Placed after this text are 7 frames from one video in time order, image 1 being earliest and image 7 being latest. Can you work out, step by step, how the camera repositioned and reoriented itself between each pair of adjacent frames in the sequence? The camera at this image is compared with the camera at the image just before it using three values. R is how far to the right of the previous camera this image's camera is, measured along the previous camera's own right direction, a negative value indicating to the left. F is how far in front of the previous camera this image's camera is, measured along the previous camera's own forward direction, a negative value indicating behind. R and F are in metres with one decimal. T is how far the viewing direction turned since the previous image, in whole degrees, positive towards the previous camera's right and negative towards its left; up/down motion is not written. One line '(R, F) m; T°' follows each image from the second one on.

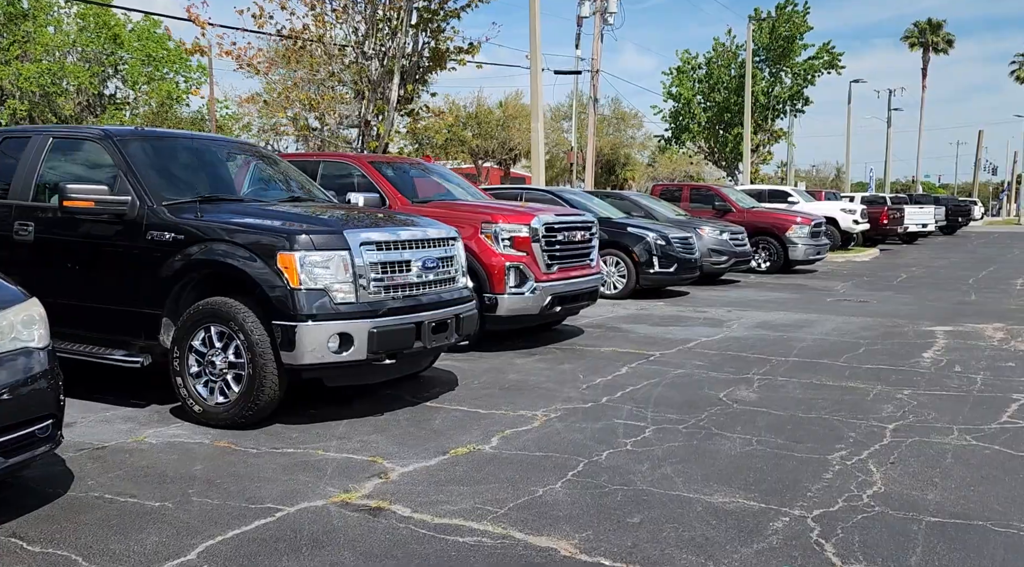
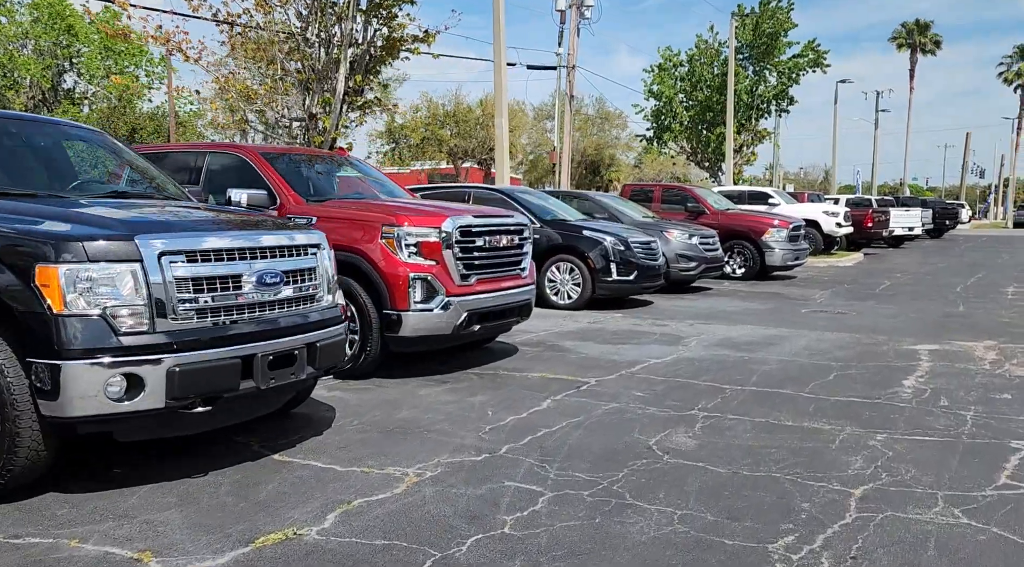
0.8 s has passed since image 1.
(+0.6, +1.2) m; +1°
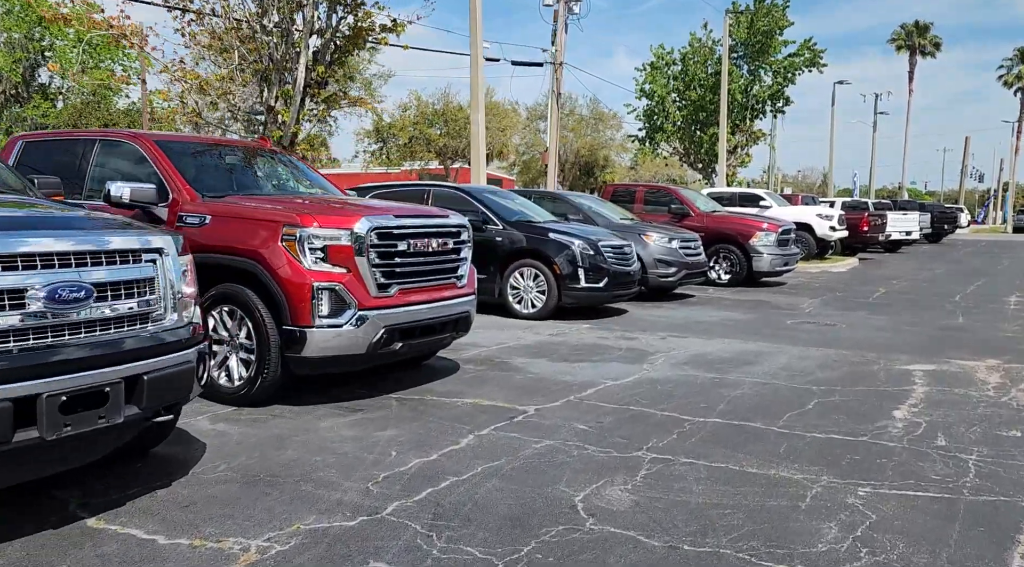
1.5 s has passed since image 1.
(+0.5, +1.0) m; 0°
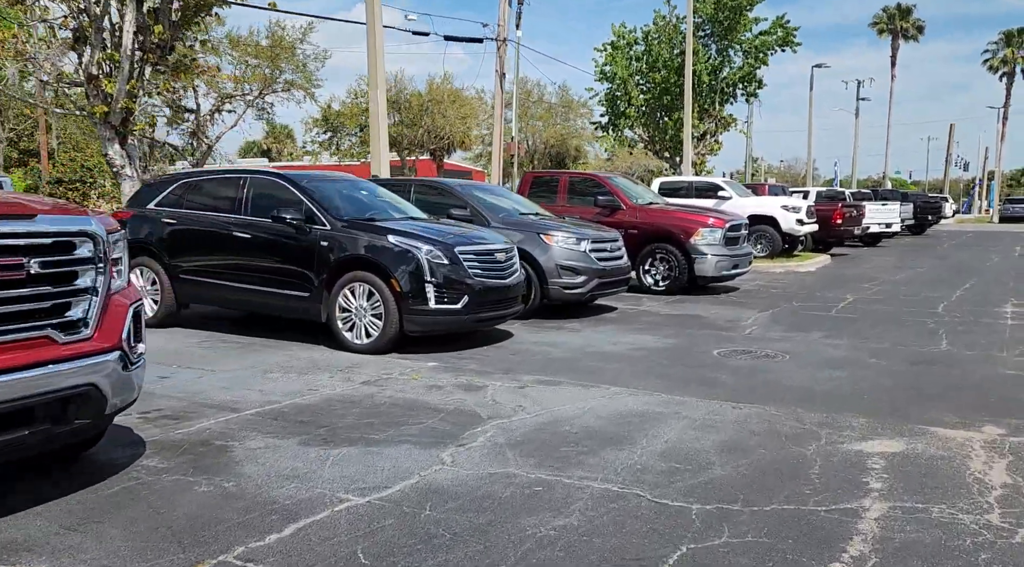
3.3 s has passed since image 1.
(+1.5, +2.9) m; +1°
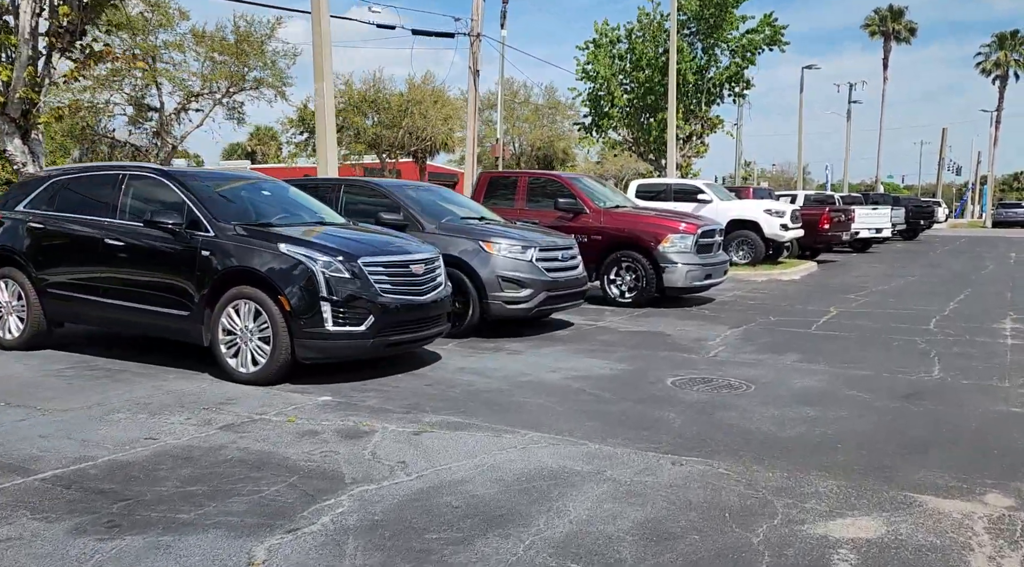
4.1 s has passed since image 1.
(+0.6, +1.3) m; 0°
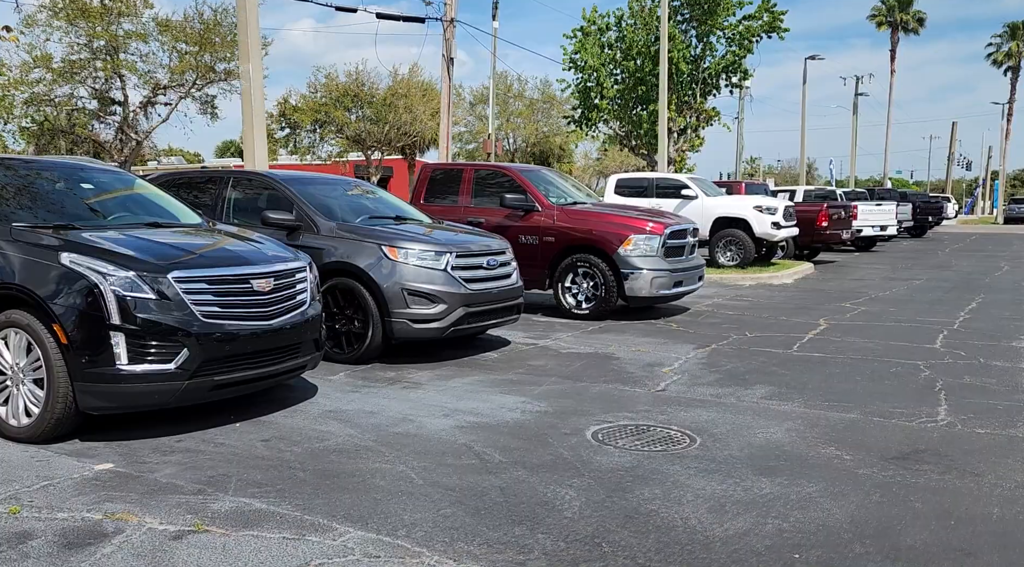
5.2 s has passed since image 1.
(+0.9, +1.7) m; 0°
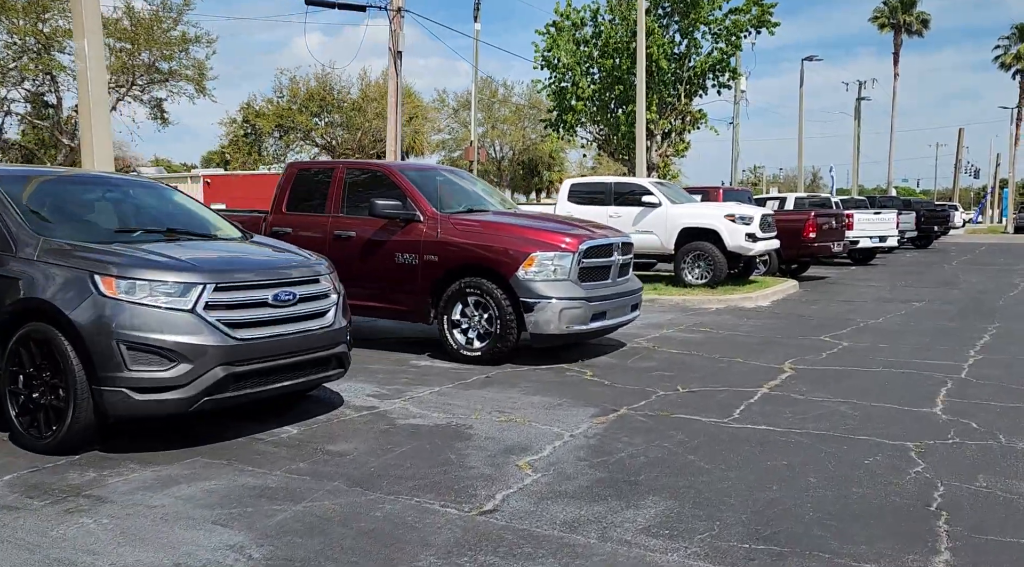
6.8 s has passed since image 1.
(+1.4, +2.7) m; 0°
